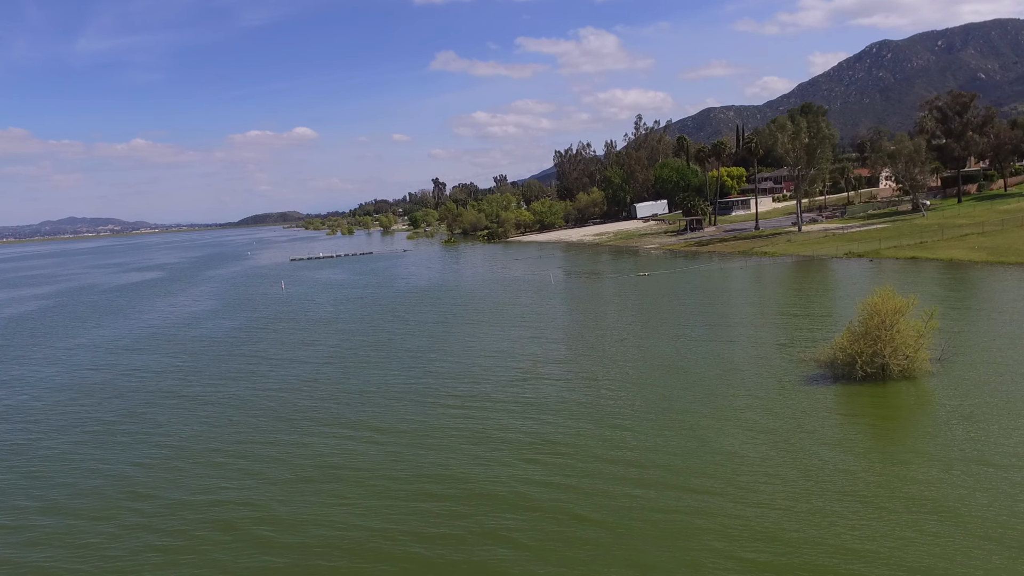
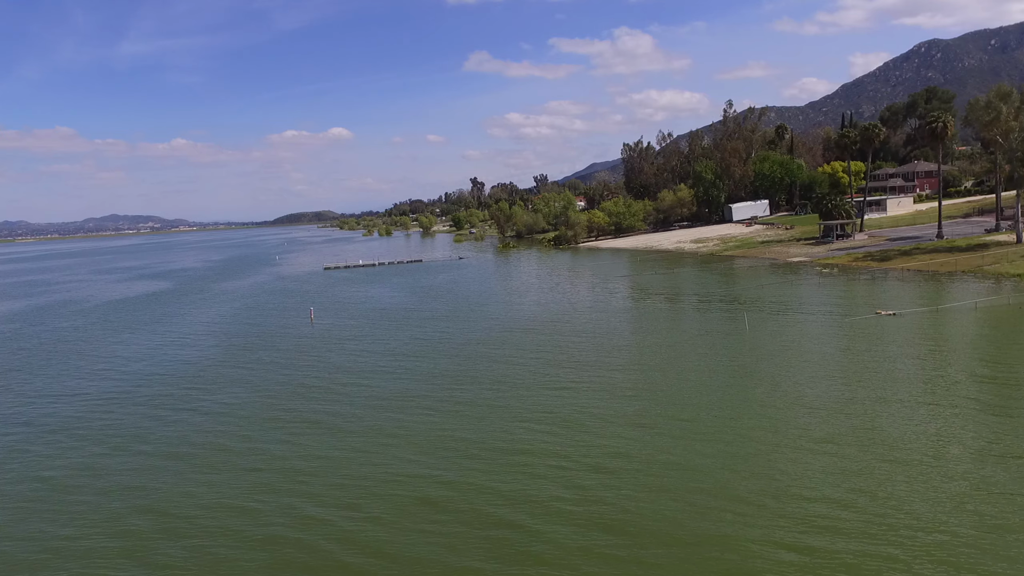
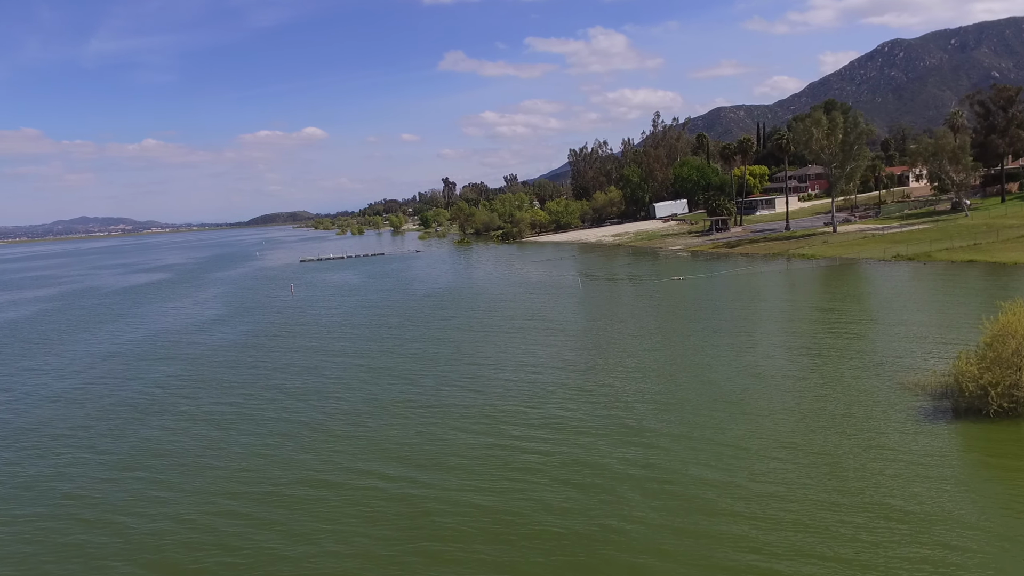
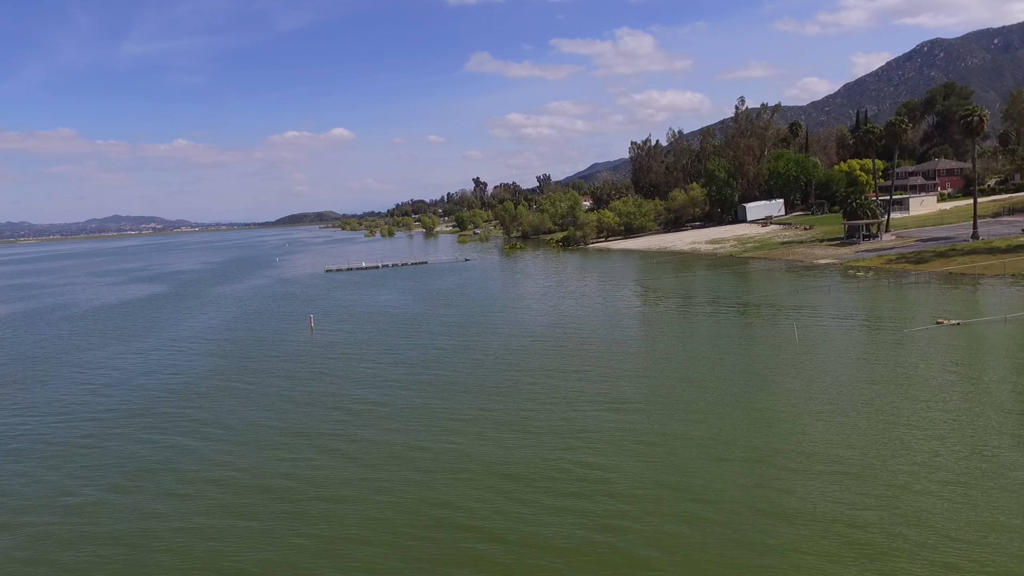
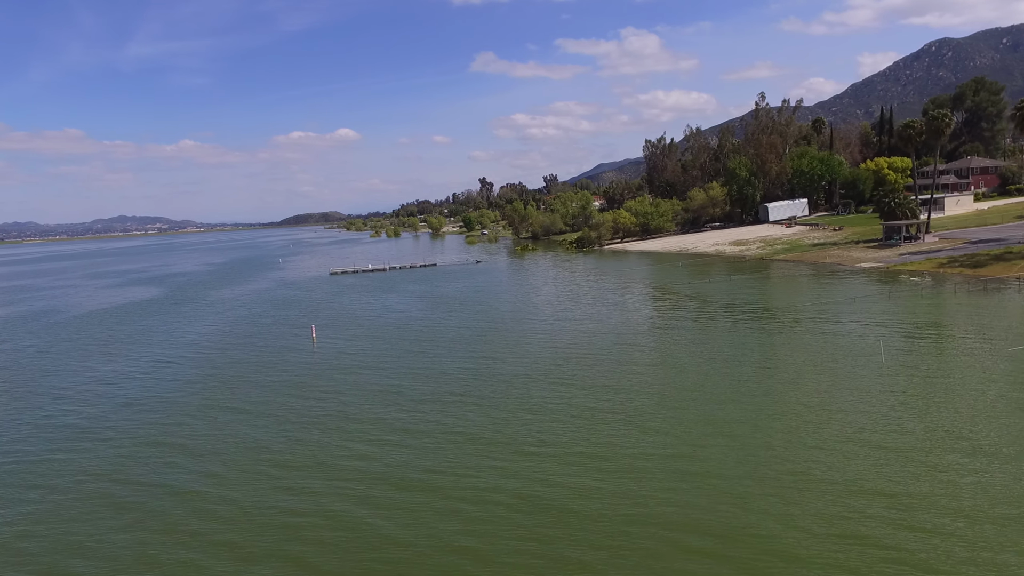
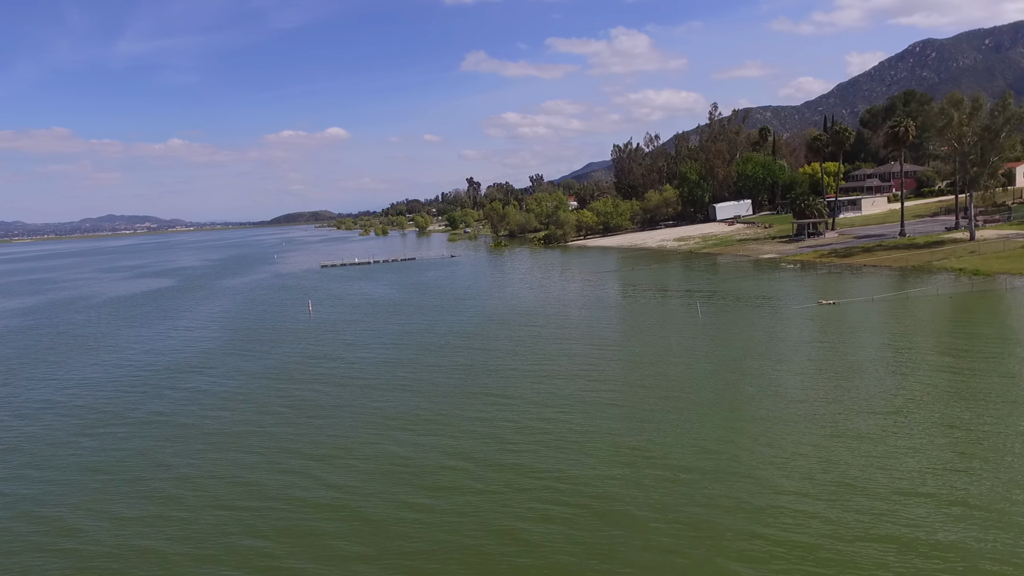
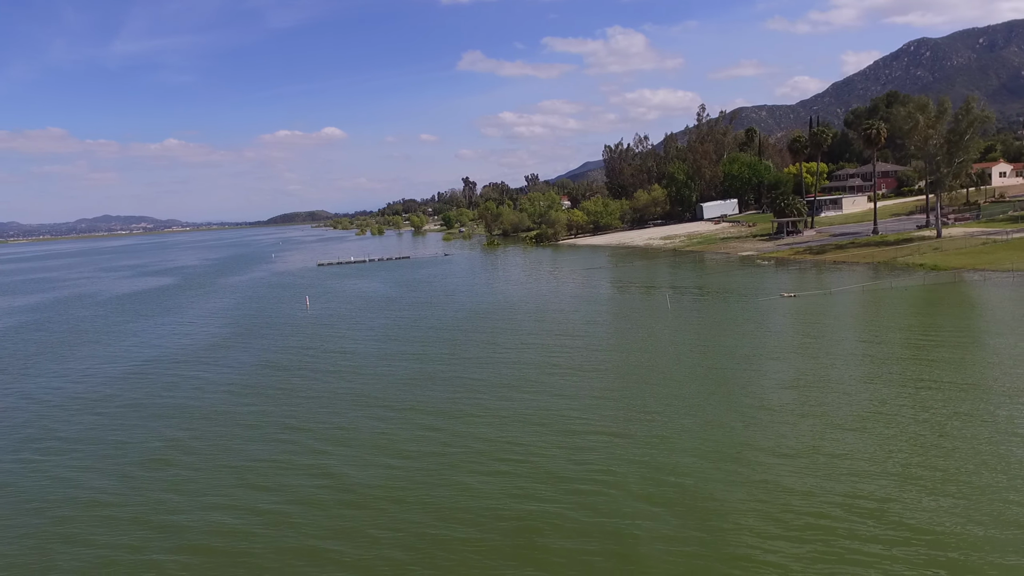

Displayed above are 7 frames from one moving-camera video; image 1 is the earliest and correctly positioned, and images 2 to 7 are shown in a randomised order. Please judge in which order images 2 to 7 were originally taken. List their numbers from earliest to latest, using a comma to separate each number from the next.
3, 7, 6, 2, 4, 5
